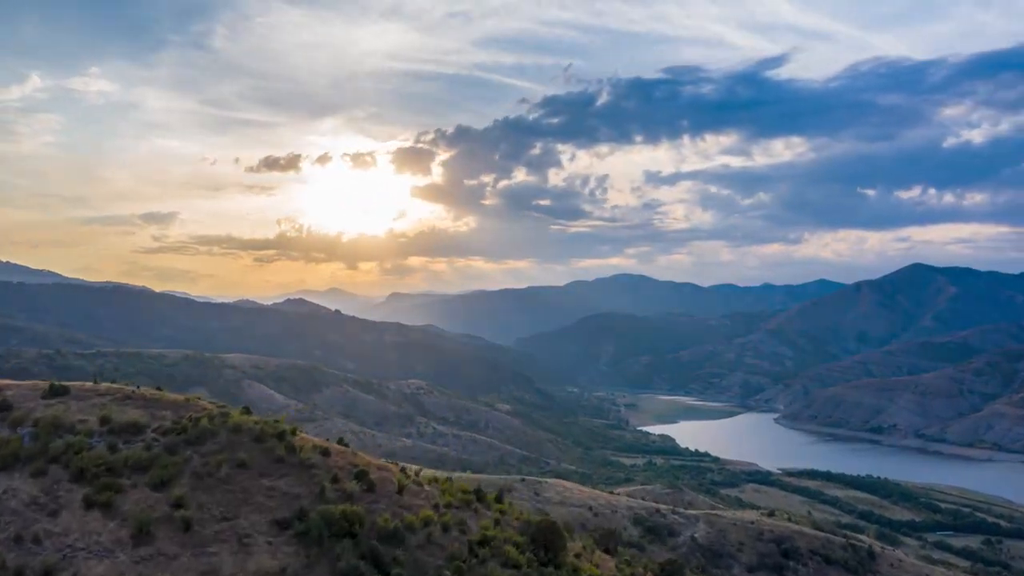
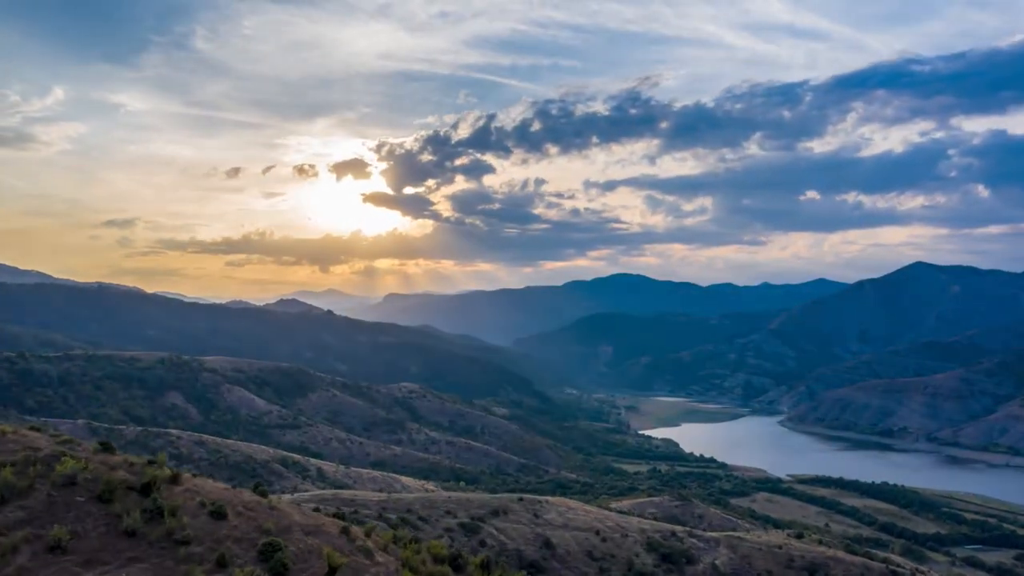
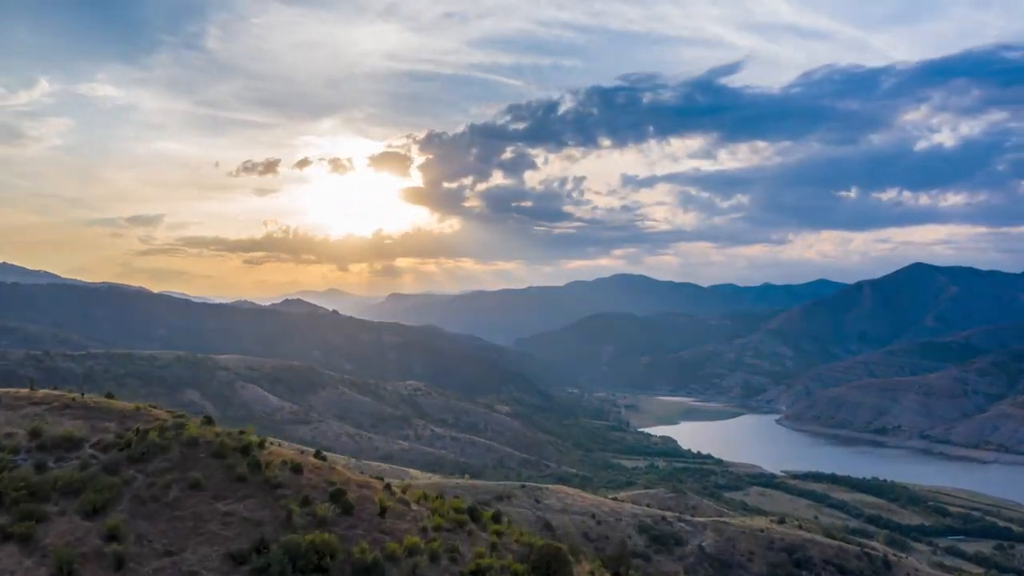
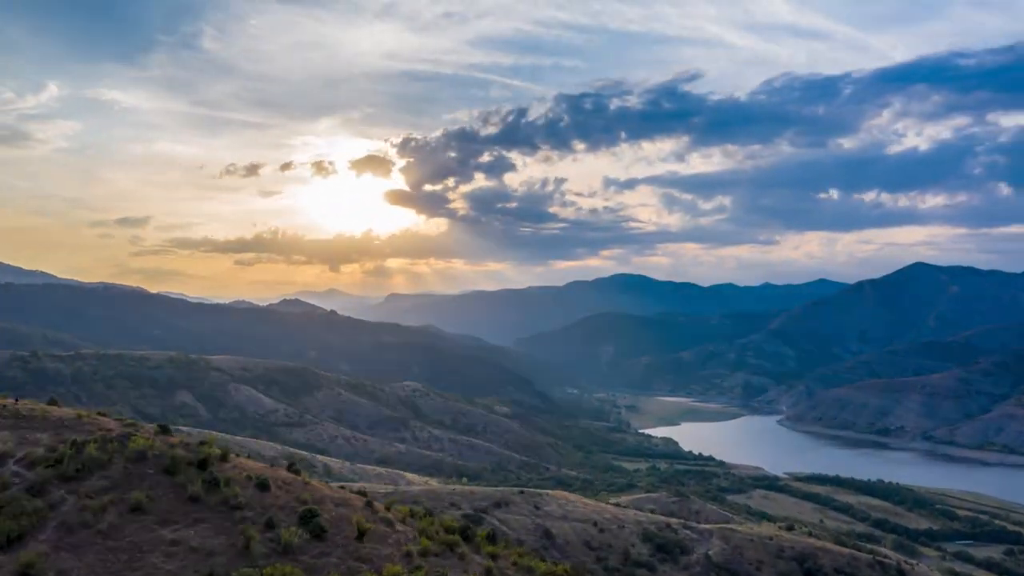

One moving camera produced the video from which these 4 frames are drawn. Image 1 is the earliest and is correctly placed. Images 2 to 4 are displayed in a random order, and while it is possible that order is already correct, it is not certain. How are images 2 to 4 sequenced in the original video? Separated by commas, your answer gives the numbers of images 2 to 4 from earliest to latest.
3, 4, 2
